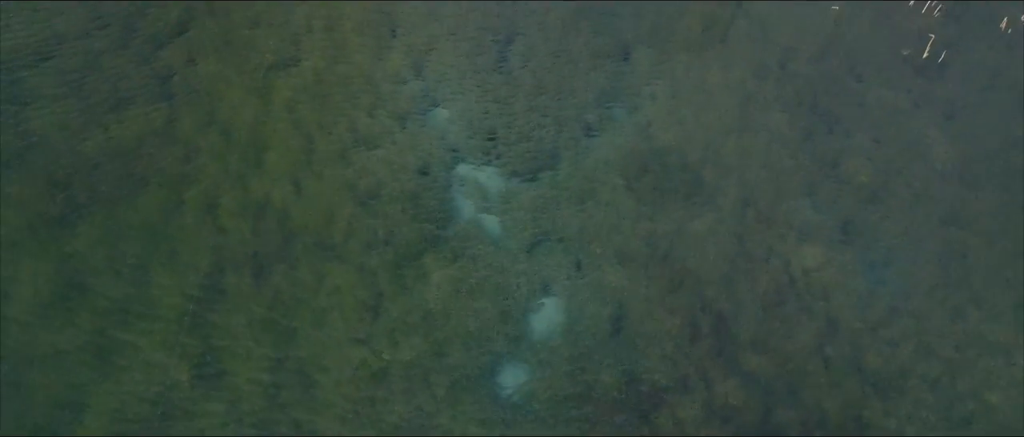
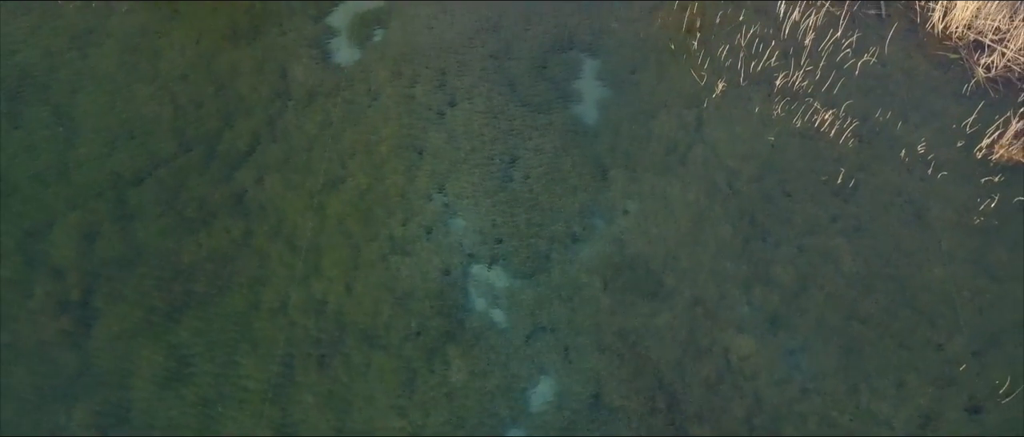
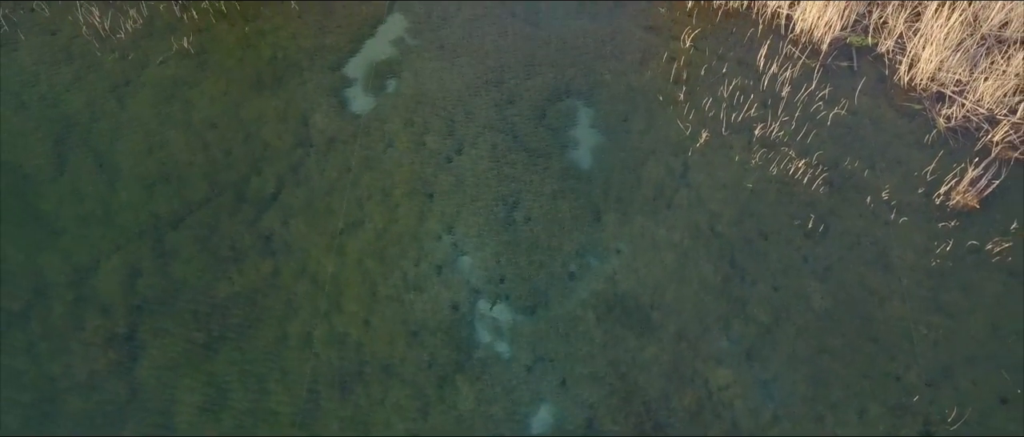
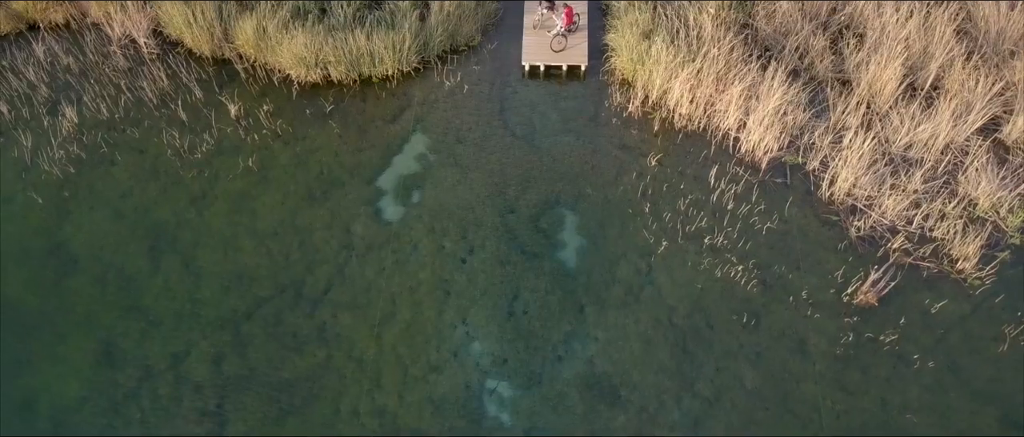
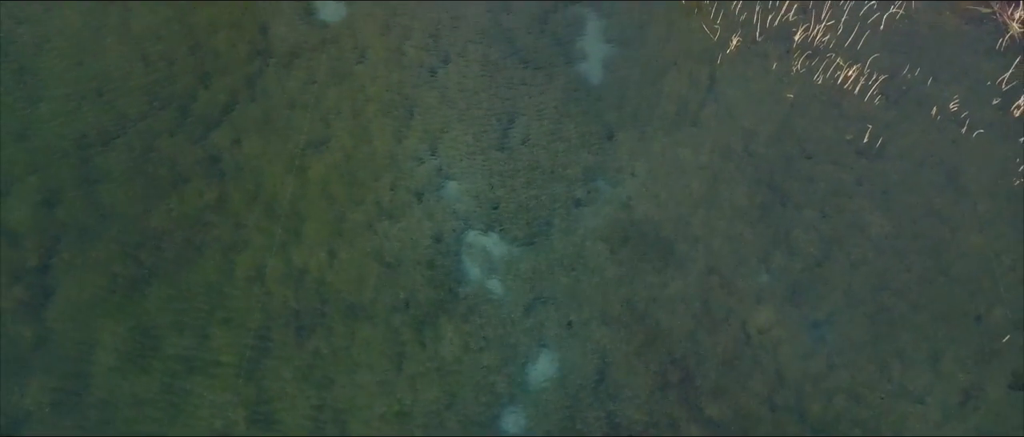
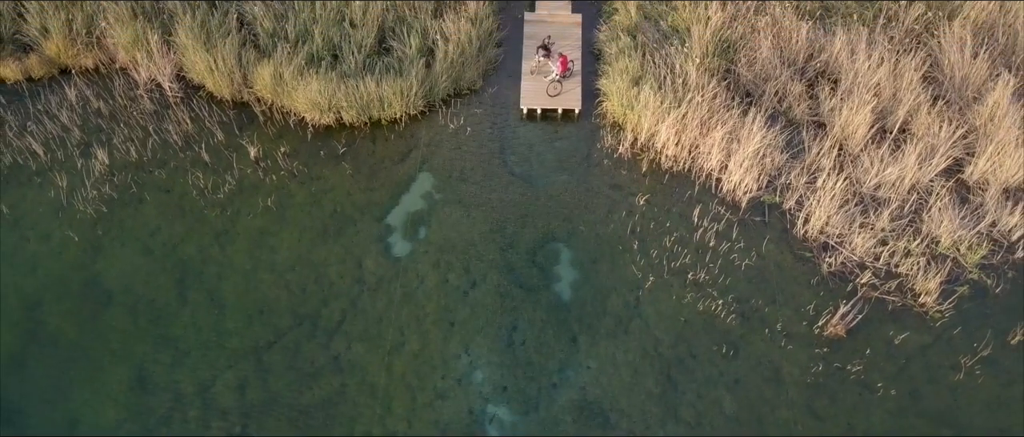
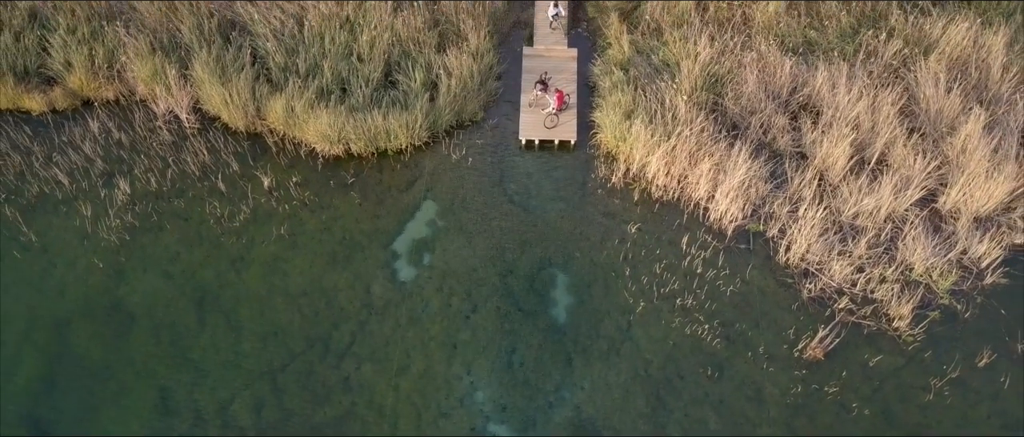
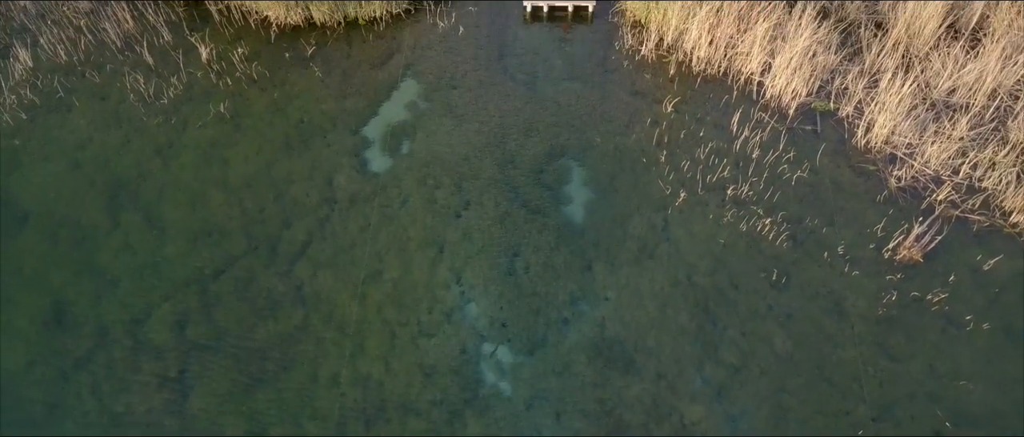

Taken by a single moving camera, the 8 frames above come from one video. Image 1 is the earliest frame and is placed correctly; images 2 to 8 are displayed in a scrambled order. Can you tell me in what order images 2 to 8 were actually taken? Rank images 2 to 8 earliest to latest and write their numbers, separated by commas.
5, 2, 3, 8, 4, 6, 7
